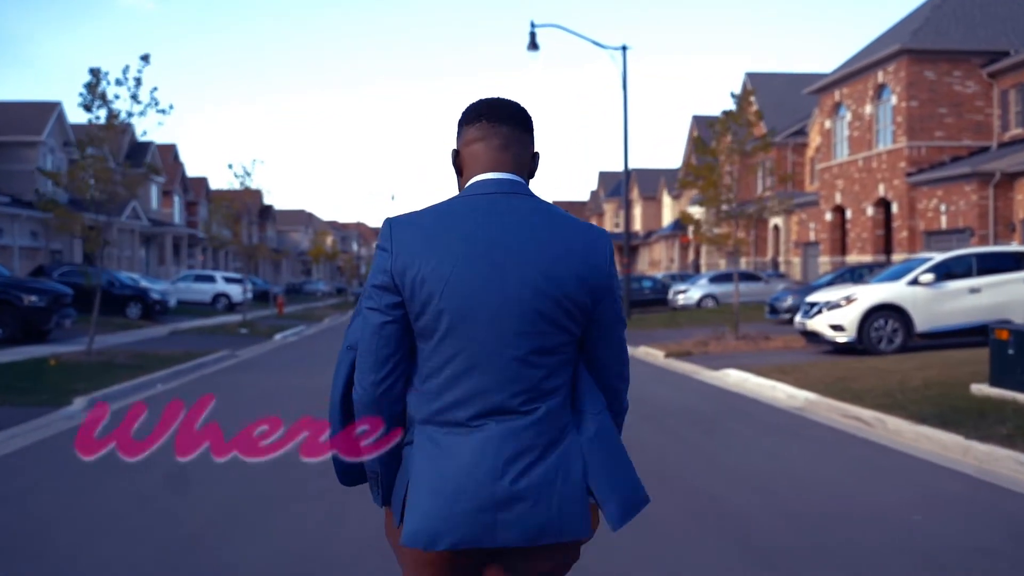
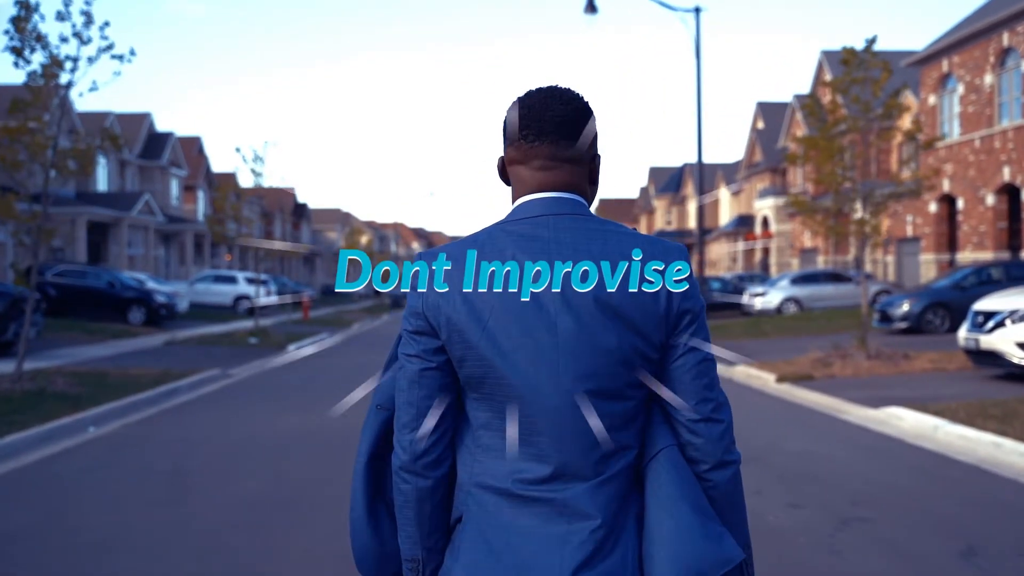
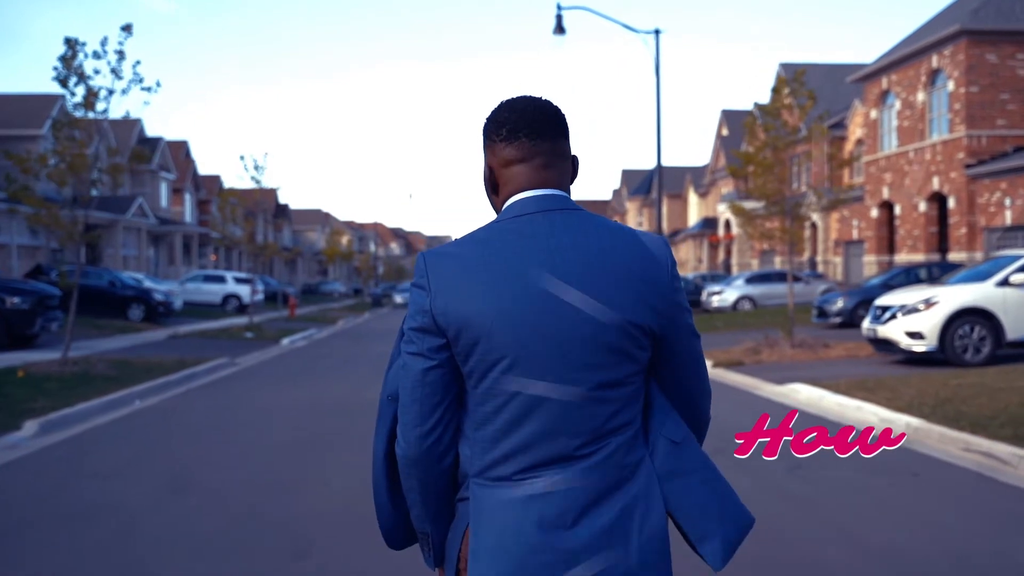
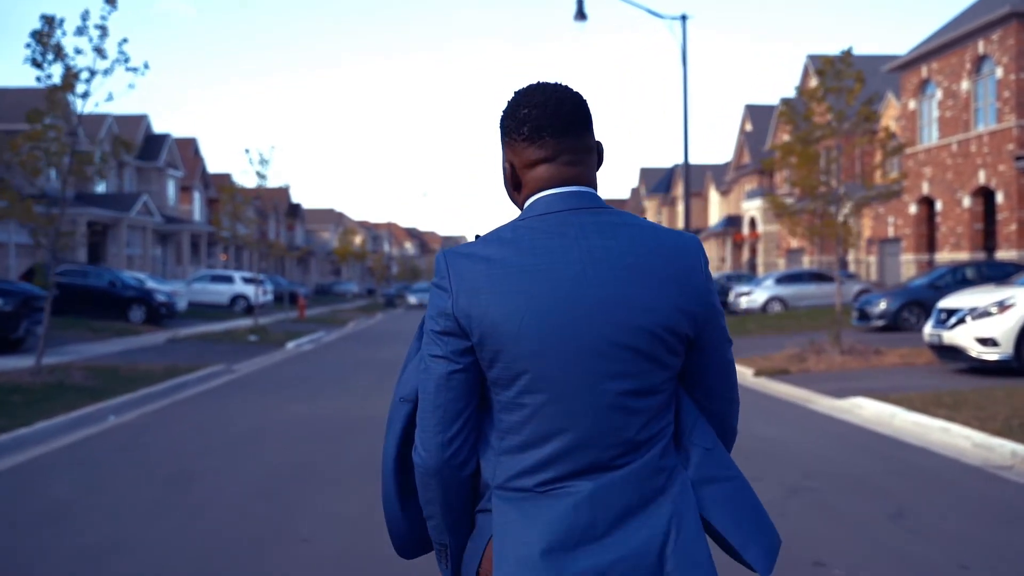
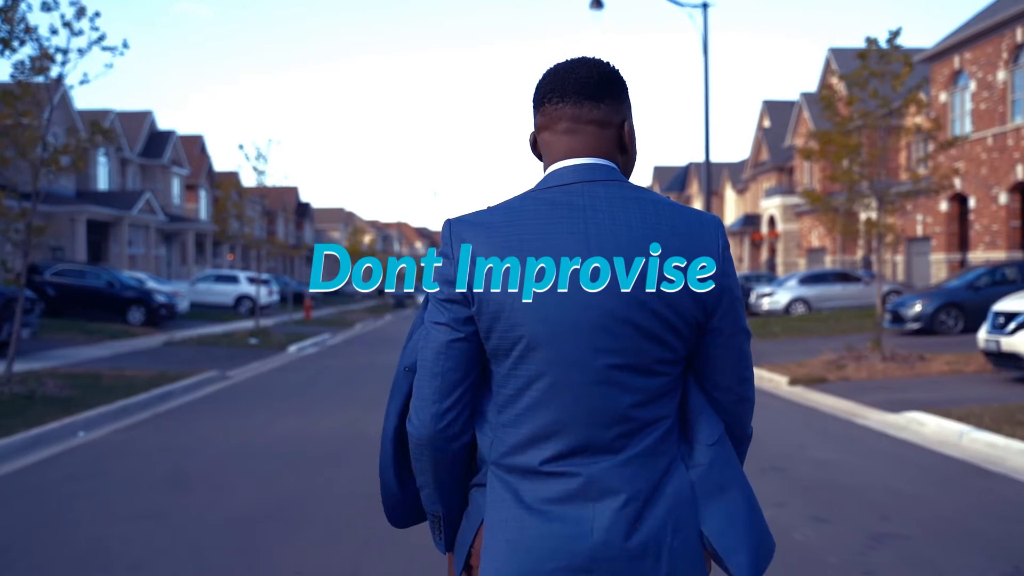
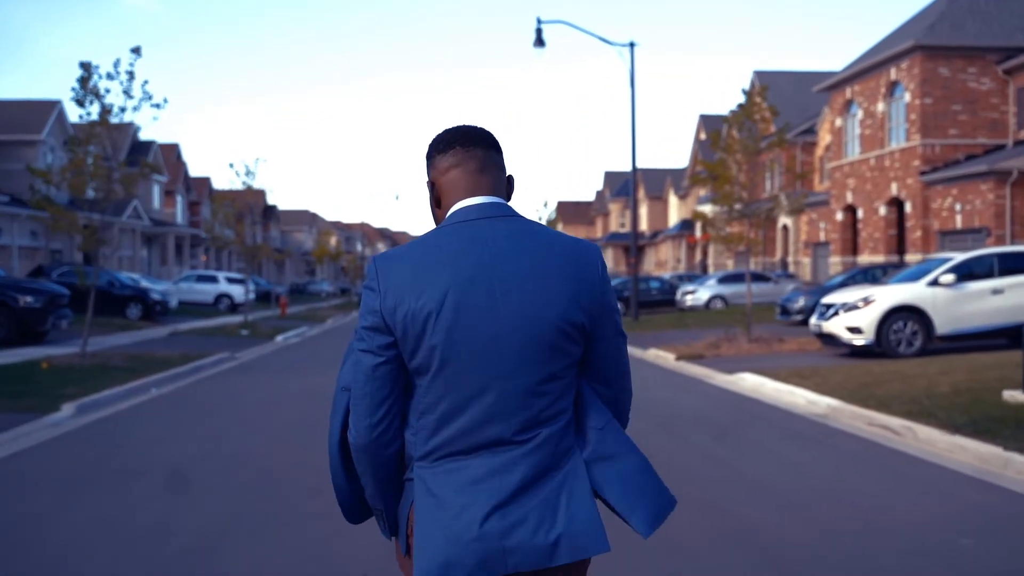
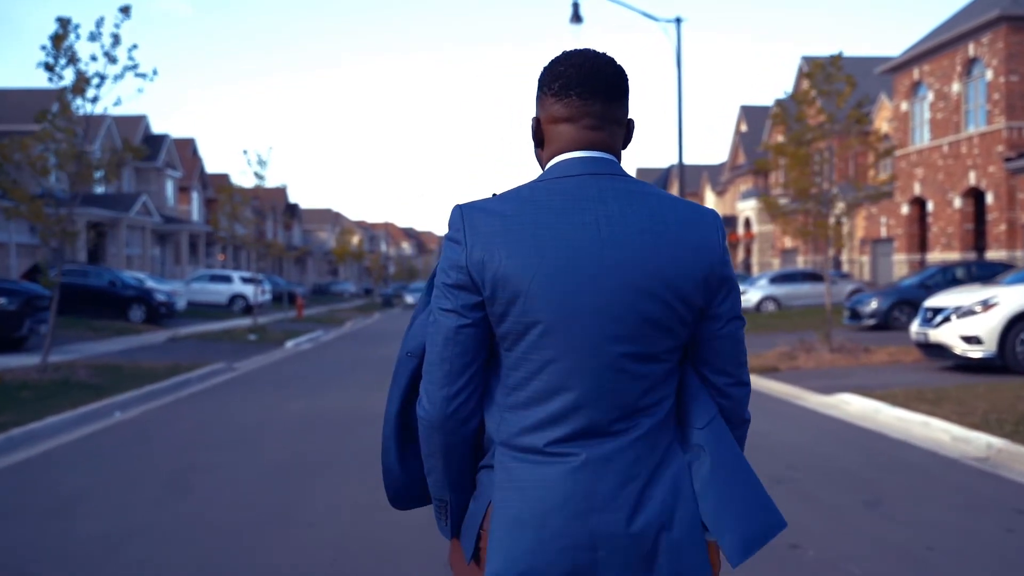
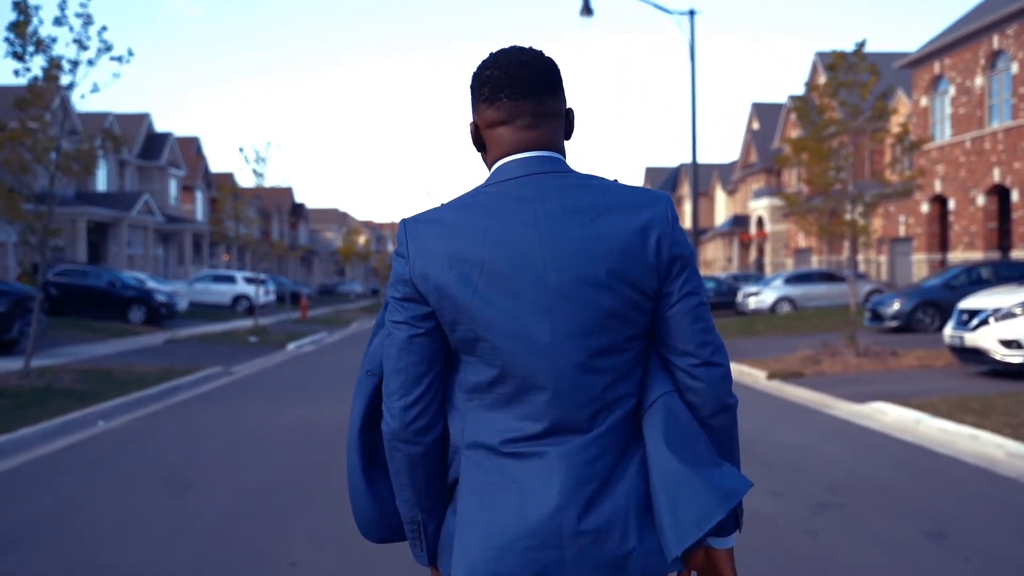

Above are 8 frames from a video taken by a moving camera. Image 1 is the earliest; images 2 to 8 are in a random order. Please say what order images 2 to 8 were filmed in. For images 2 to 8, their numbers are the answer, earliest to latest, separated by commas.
6, 3, 7, 4, 8, 2, 5
